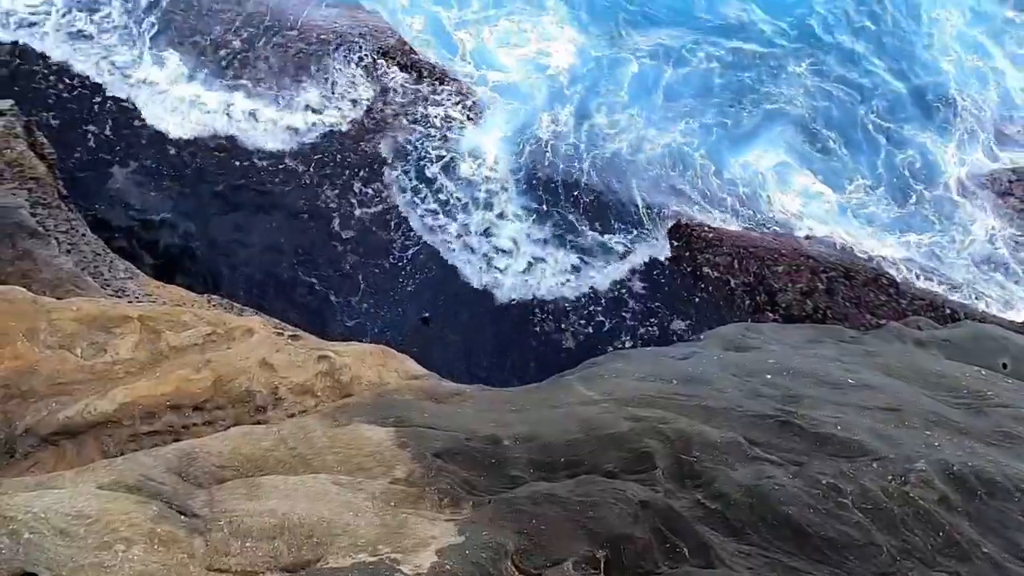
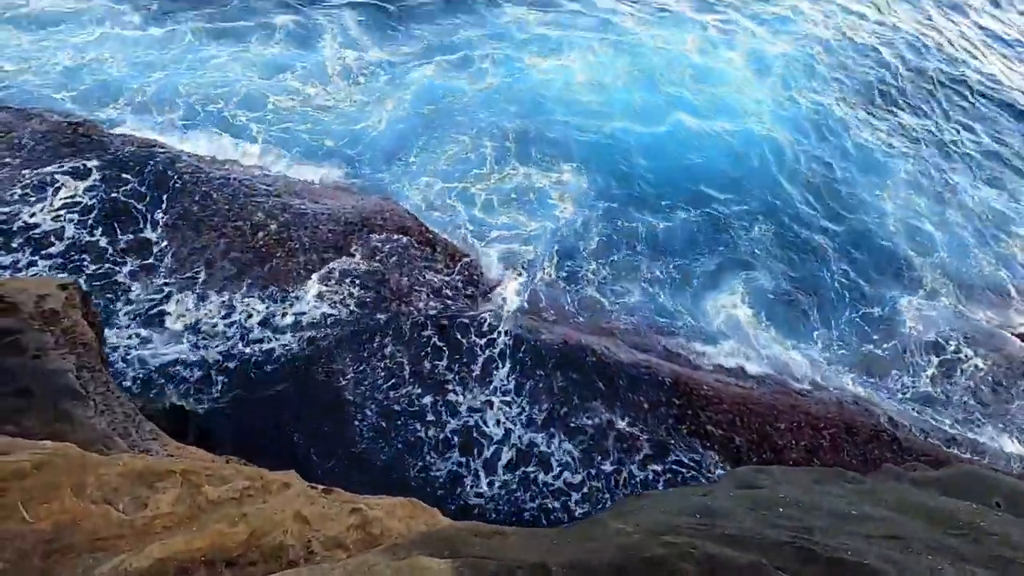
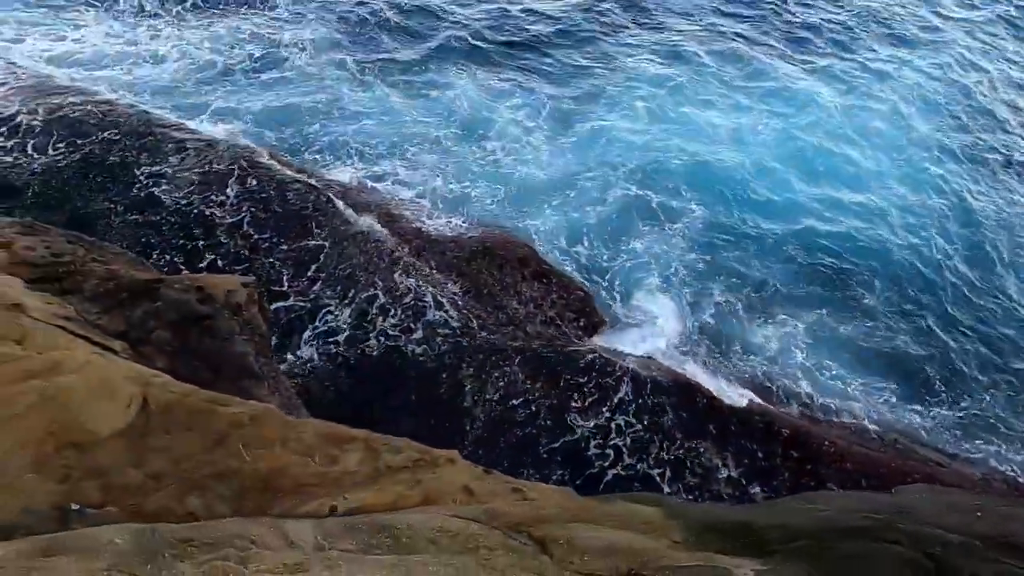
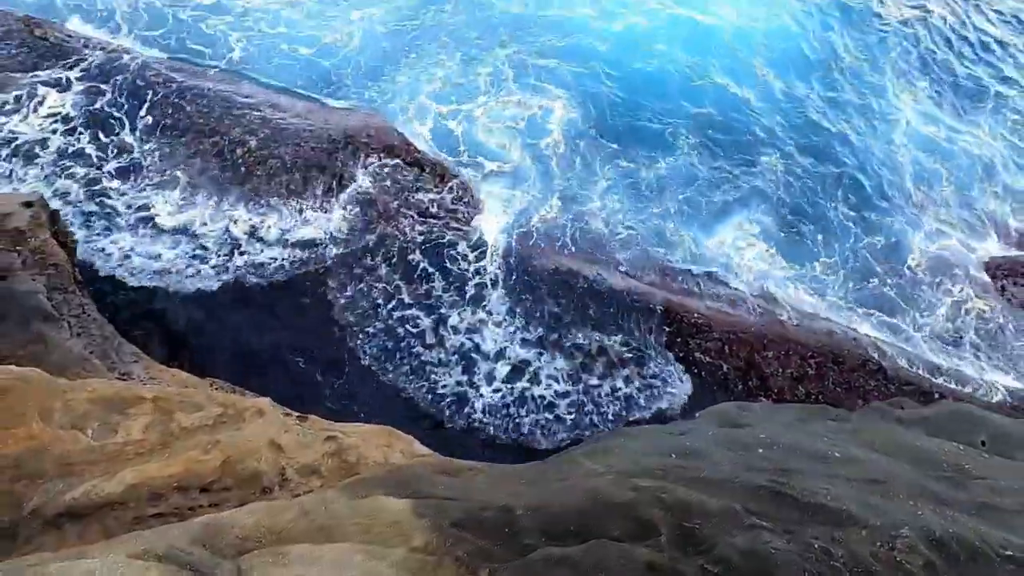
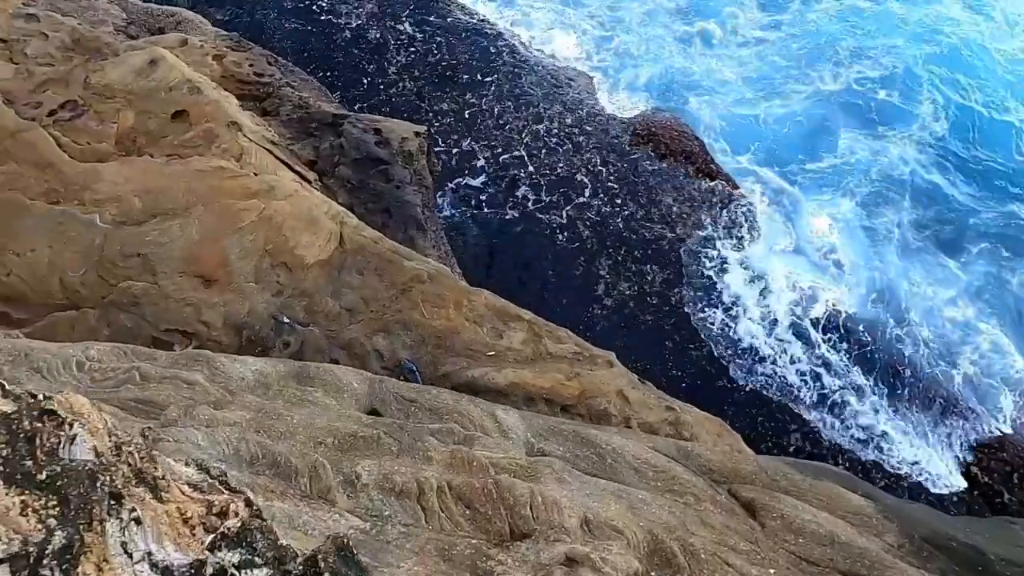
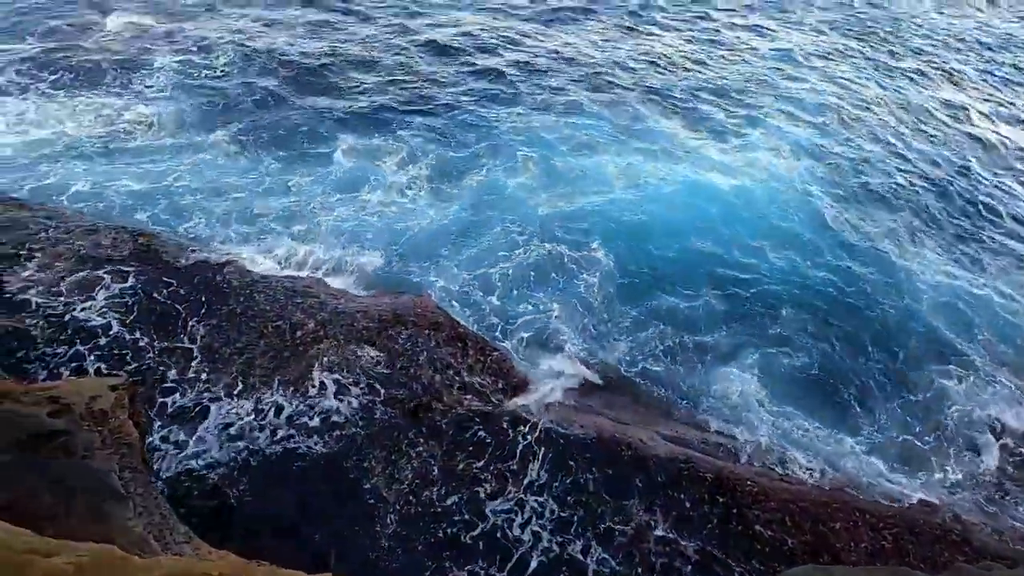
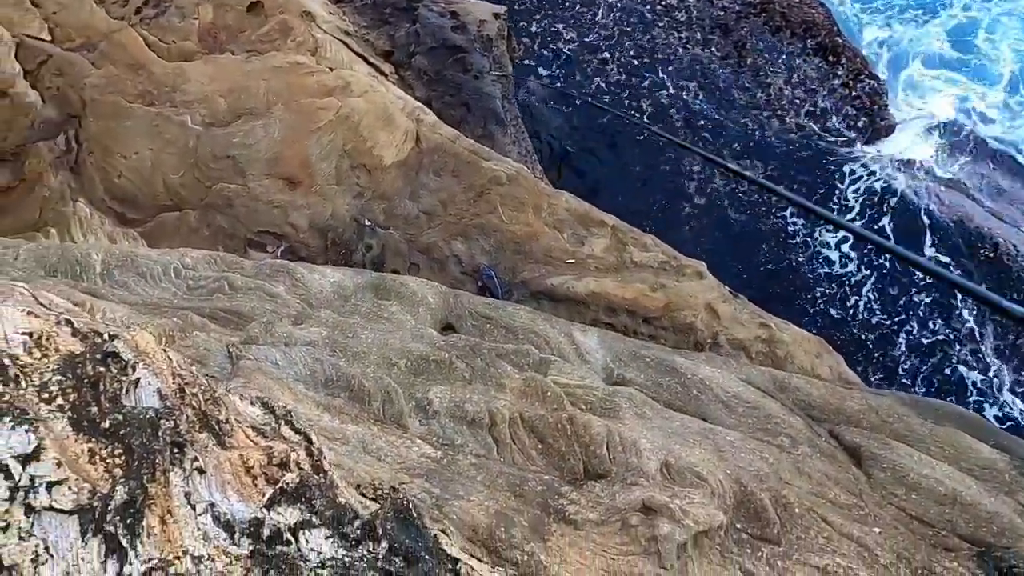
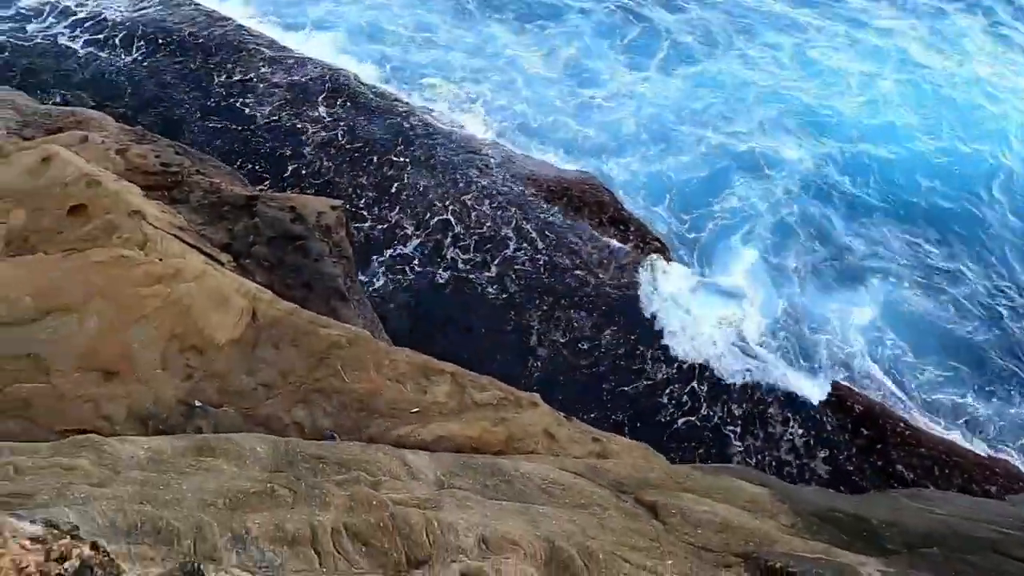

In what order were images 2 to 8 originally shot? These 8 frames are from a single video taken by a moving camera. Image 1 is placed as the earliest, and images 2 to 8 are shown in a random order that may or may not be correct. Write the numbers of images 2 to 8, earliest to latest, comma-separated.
4, 2, 6, 3, 8, 5, 7
